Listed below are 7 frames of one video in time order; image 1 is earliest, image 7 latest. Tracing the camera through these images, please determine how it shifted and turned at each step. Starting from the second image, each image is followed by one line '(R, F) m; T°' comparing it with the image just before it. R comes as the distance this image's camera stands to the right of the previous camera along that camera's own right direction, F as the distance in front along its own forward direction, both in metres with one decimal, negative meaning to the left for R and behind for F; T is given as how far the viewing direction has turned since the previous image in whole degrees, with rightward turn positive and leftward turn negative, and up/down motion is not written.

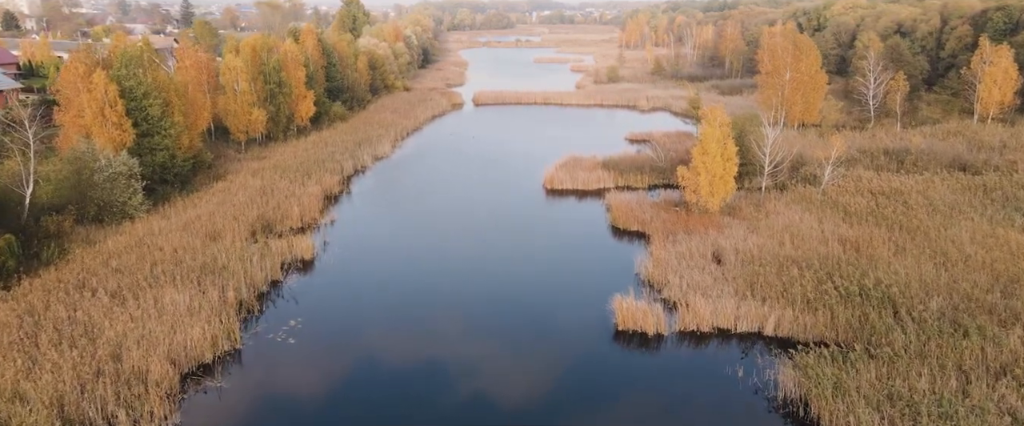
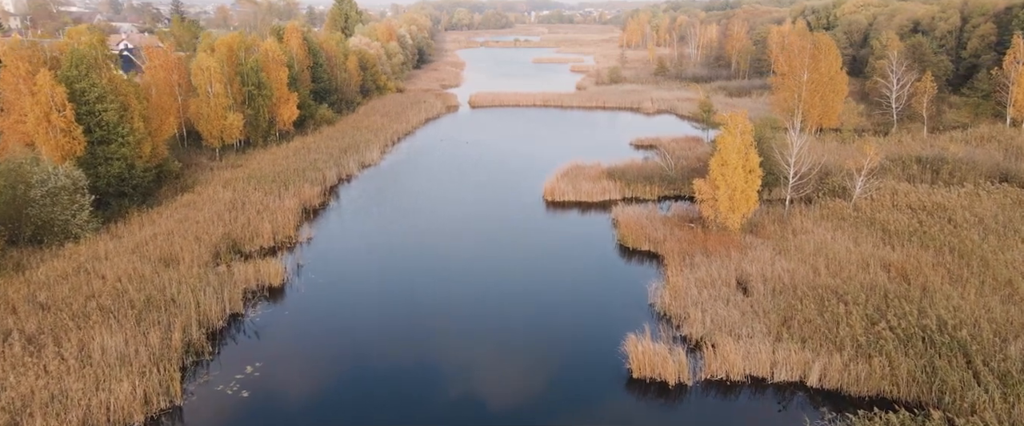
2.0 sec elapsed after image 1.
(+0.1, +2.5) m; 0°
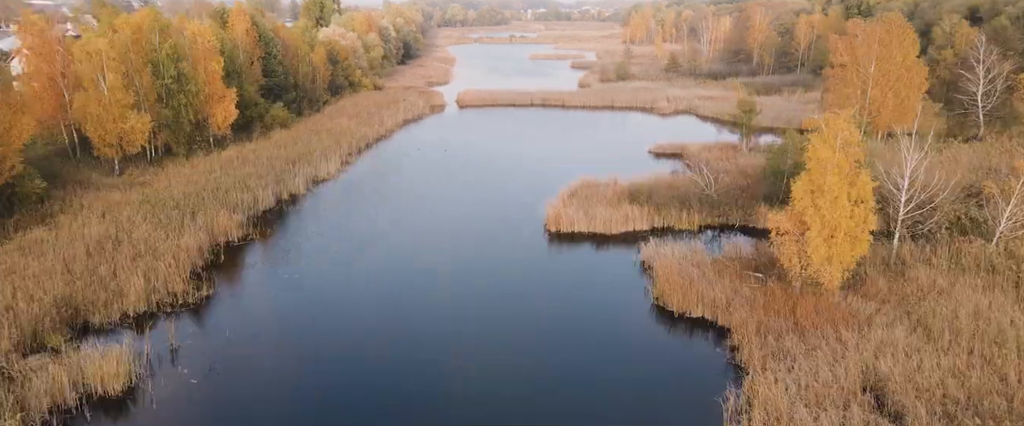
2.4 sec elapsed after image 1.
(+0.2, +6.9) m; 0°
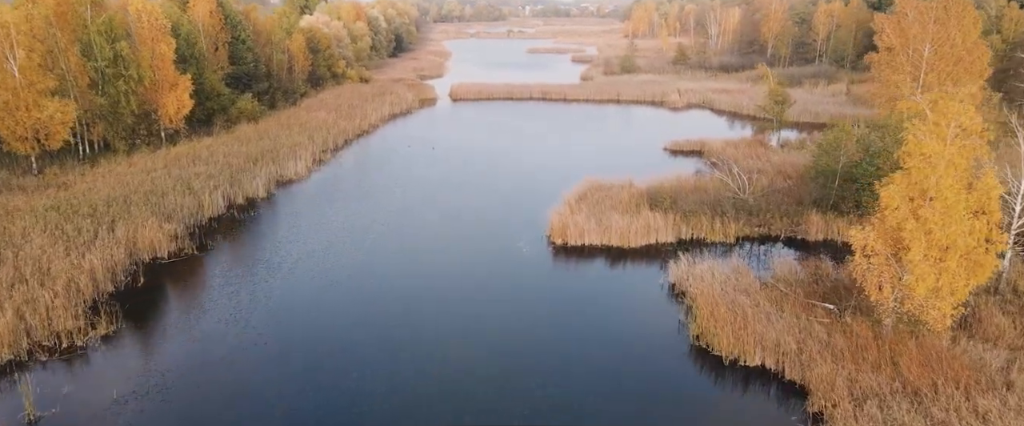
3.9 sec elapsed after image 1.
(0.0, +3.7) m; 0°
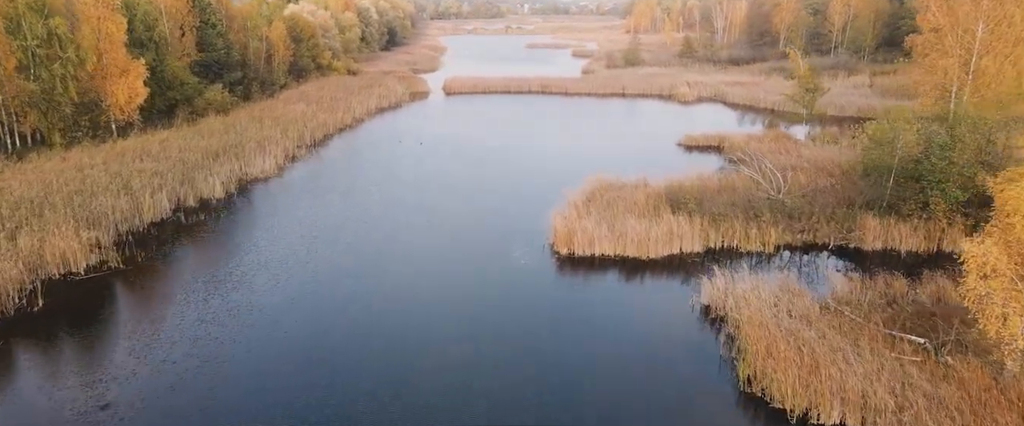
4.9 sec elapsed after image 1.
(+0.1, +2.8) m; 0°
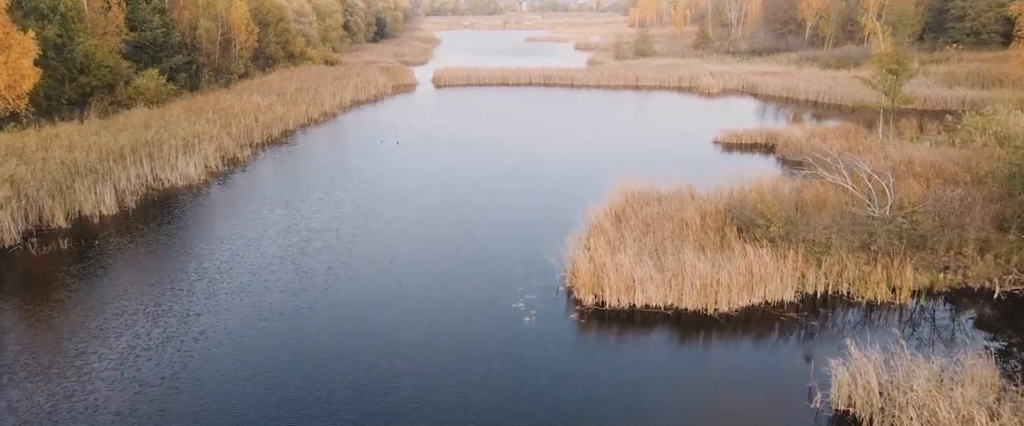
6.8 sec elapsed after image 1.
(0.0, +4.9) m; 0°
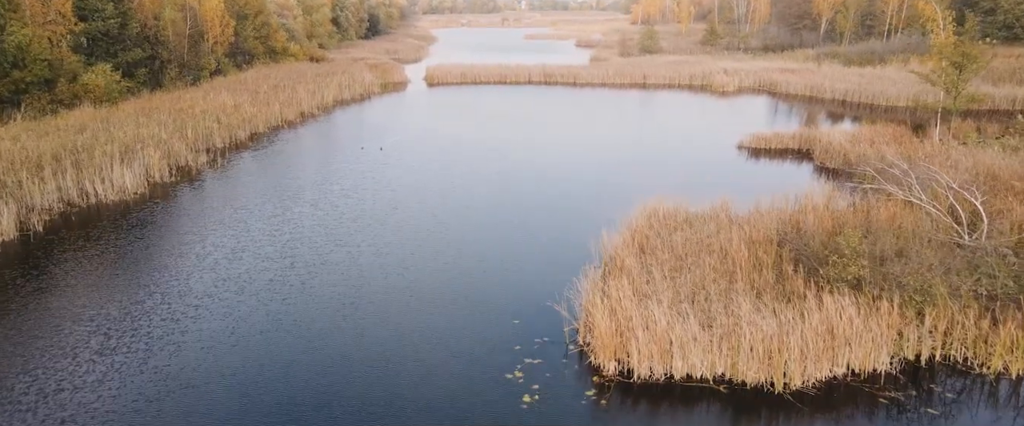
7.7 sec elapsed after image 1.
(+0.1, +2.6) m; 0°
